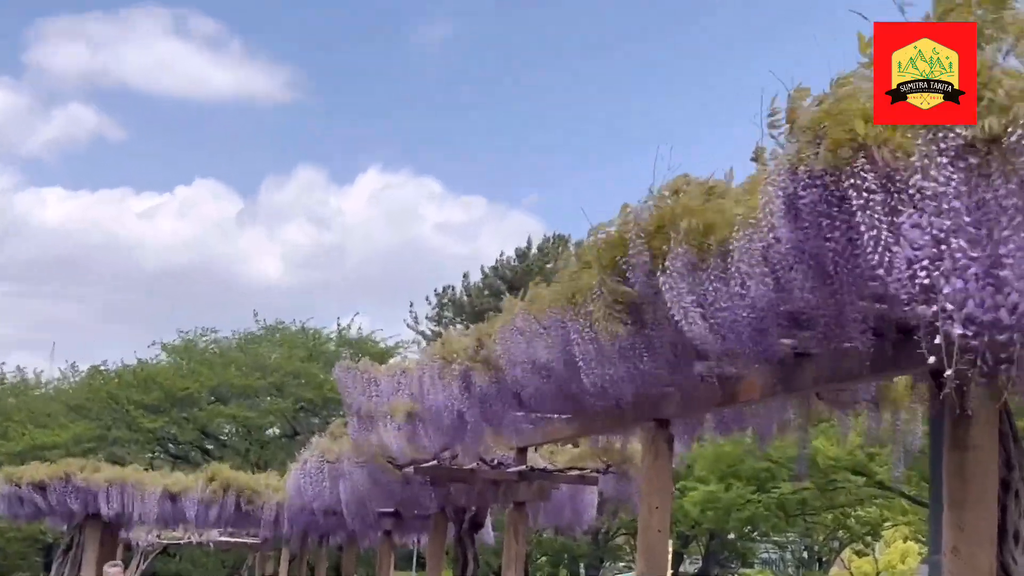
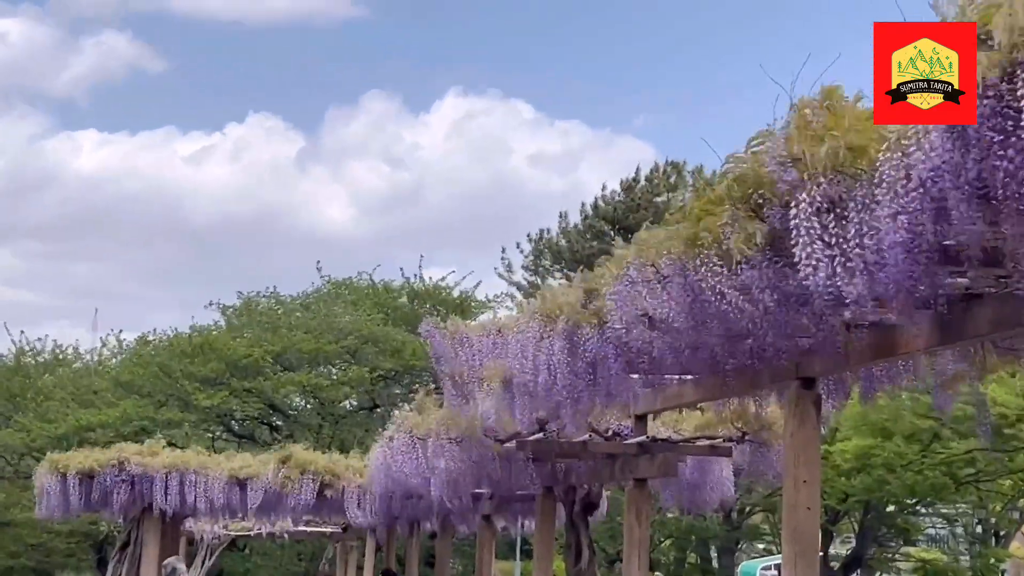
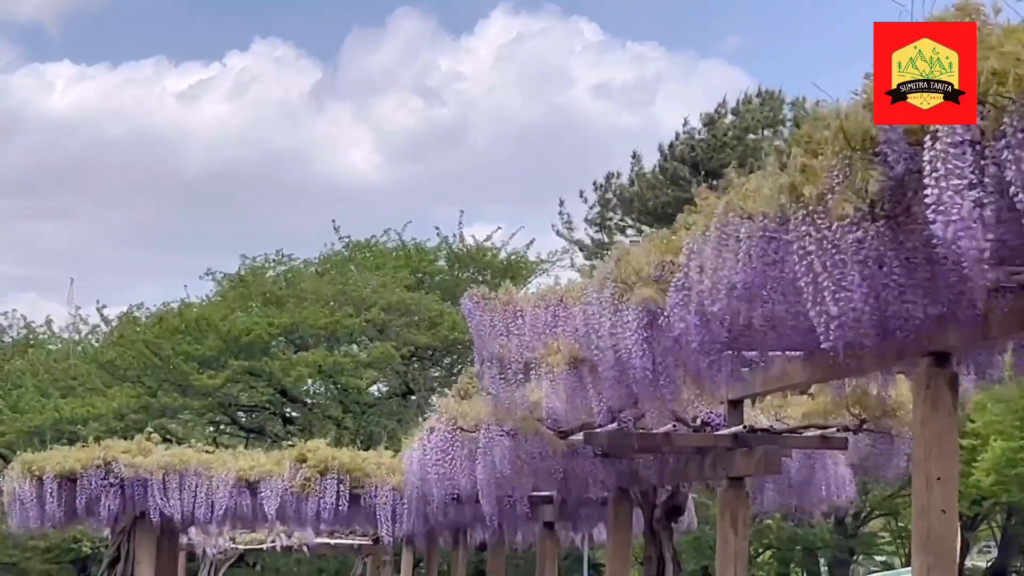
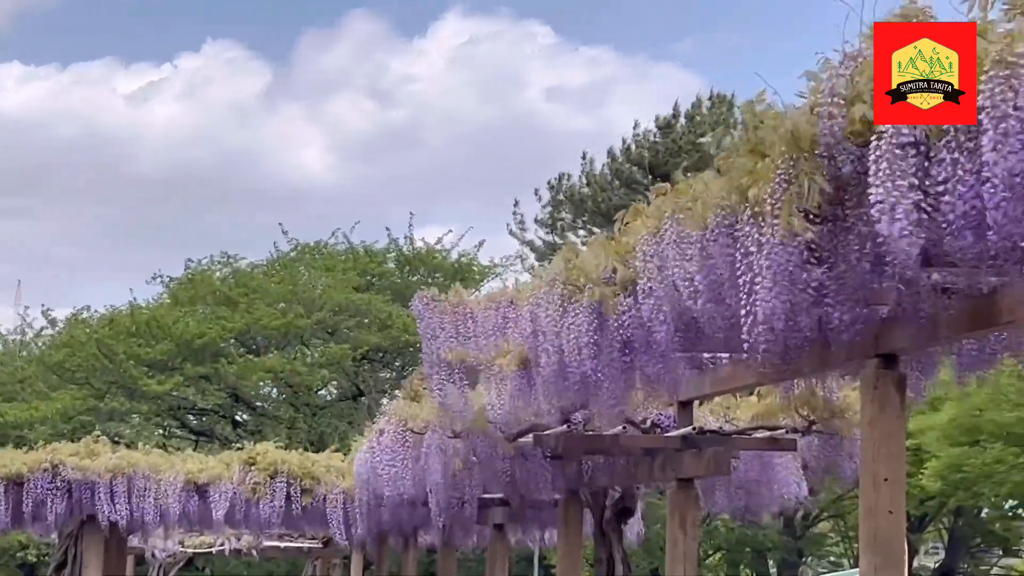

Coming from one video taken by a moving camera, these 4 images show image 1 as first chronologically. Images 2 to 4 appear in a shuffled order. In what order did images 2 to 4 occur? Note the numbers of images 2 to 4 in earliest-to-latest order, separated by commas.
2, 3, 4
